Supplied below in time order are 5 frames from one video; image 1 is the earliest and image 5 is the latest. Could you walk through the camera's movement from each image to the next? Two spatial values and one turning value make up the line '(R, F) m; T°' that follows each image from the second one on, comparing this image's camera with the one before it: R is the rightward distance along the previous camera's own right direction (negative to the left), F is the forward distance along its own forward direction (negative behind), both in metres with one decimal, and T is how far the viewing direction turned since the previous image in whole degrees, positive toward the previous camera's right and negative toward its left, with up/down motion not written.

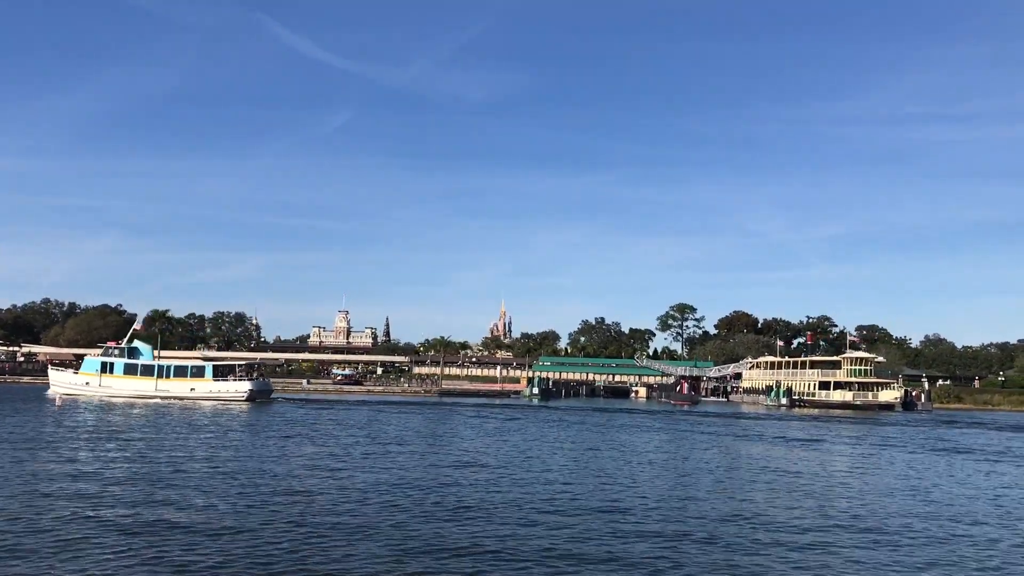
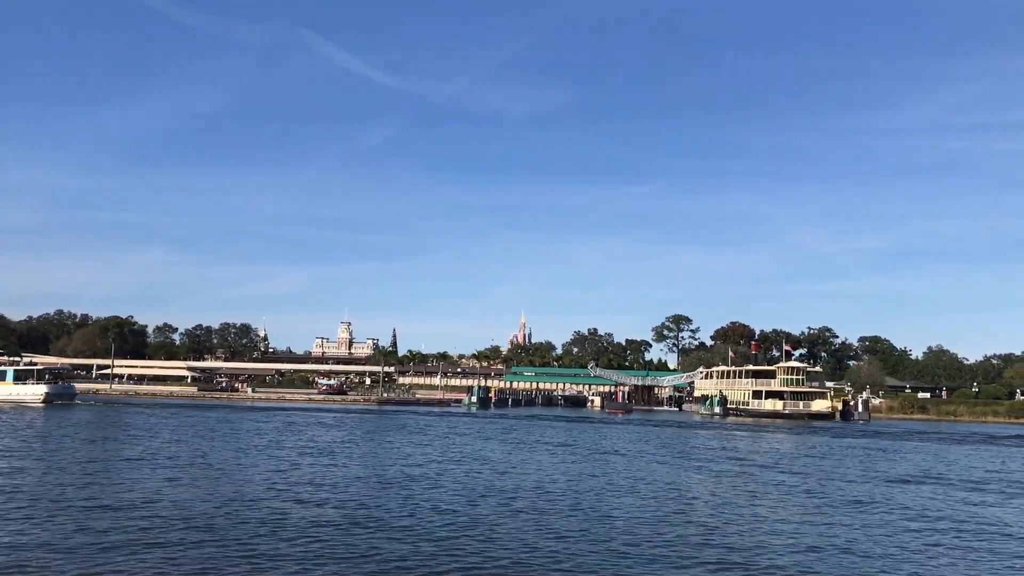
(+8.4, -0.1) m; -2°
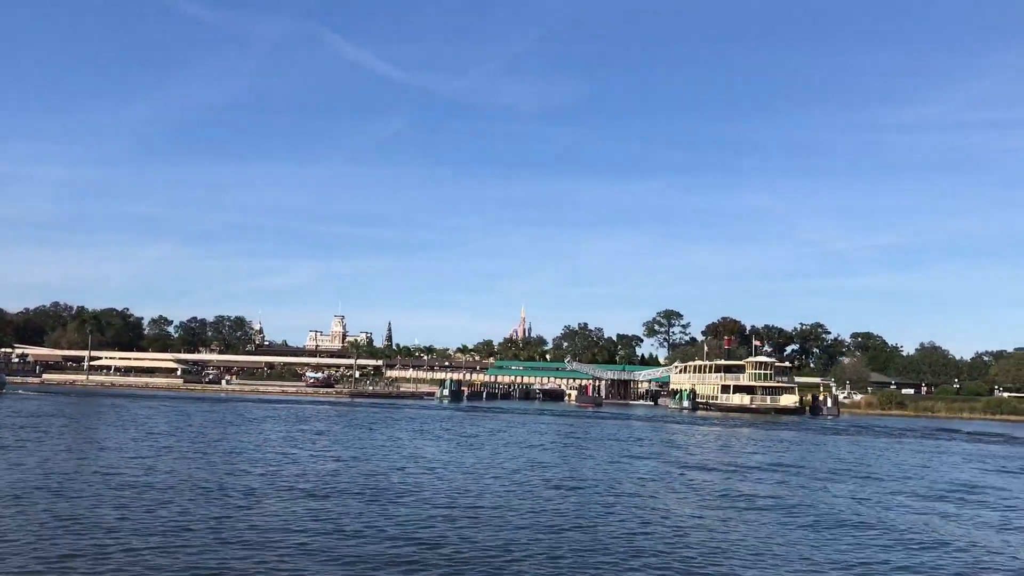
(+2.9, -0.2) m; 0°
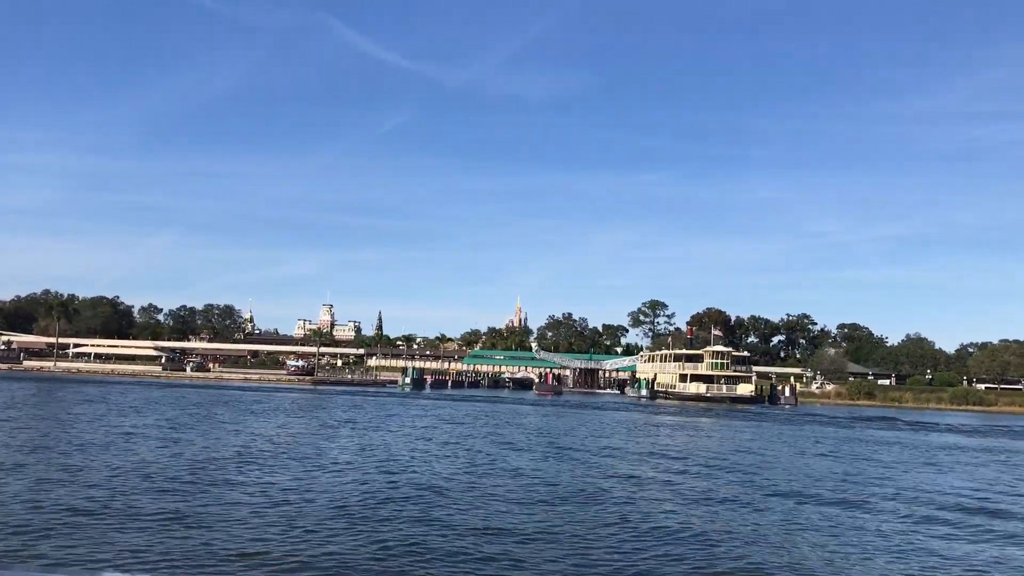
(+3.6, -0.1) m; 0°
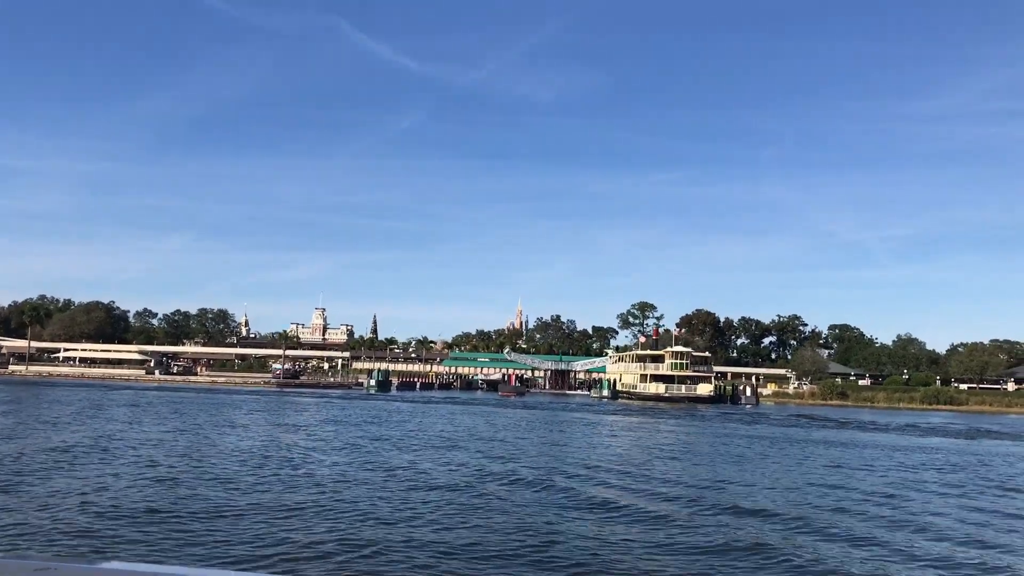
(+3.7, -0.3) m; 0°
